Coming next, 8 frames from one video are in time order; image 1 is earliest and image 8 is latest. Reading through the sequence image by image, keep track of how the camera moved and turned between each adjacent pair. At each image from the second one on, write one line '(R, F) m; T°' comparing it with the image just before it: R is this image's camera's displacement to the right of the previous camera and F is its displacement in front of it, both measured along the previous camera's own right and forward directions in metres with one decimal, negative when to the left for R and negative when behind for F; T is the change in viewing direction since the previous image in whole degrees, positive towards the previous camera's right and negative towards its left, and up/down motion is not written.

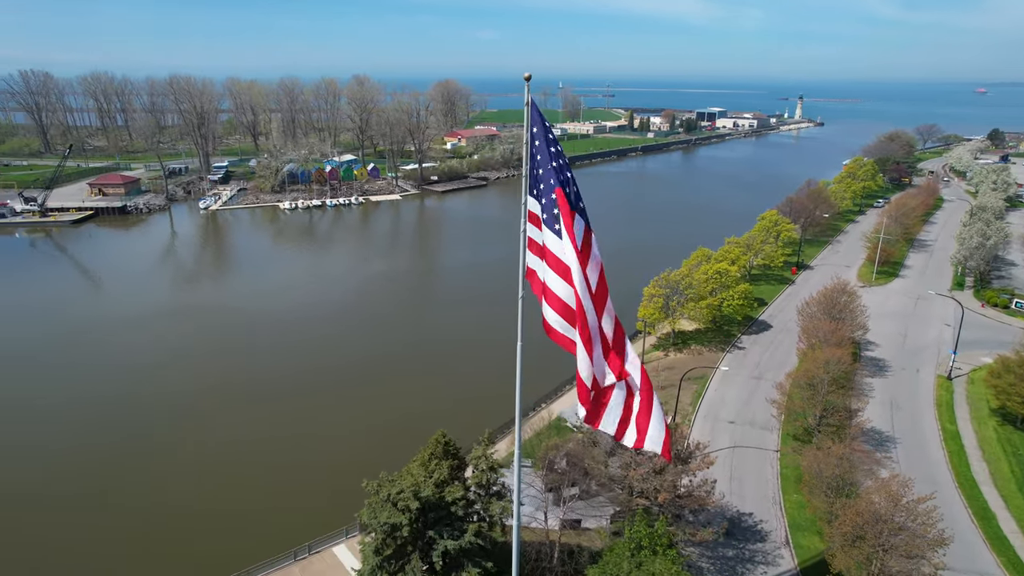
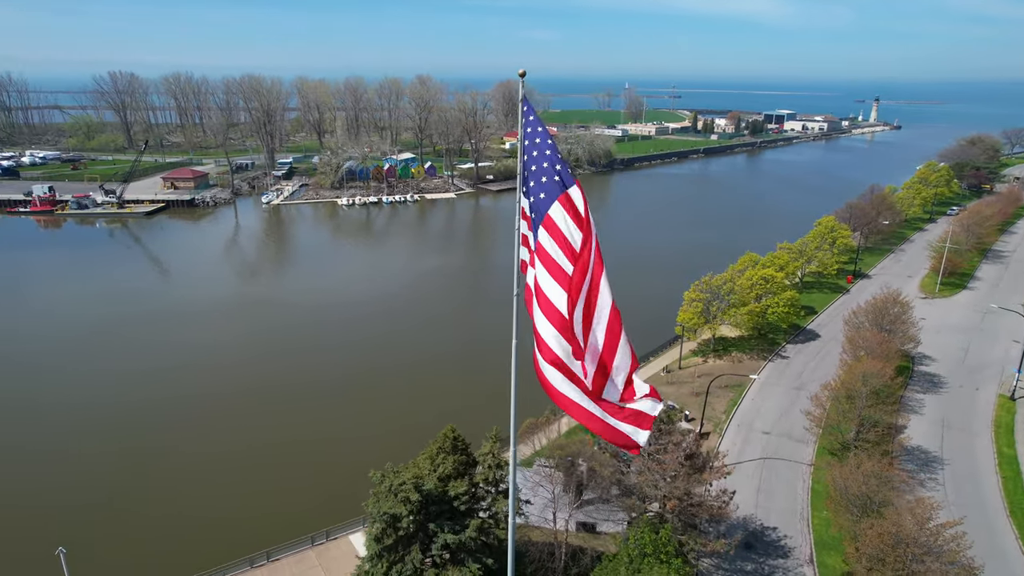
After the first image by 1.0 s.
(+0.8, 0.0) m; -5°
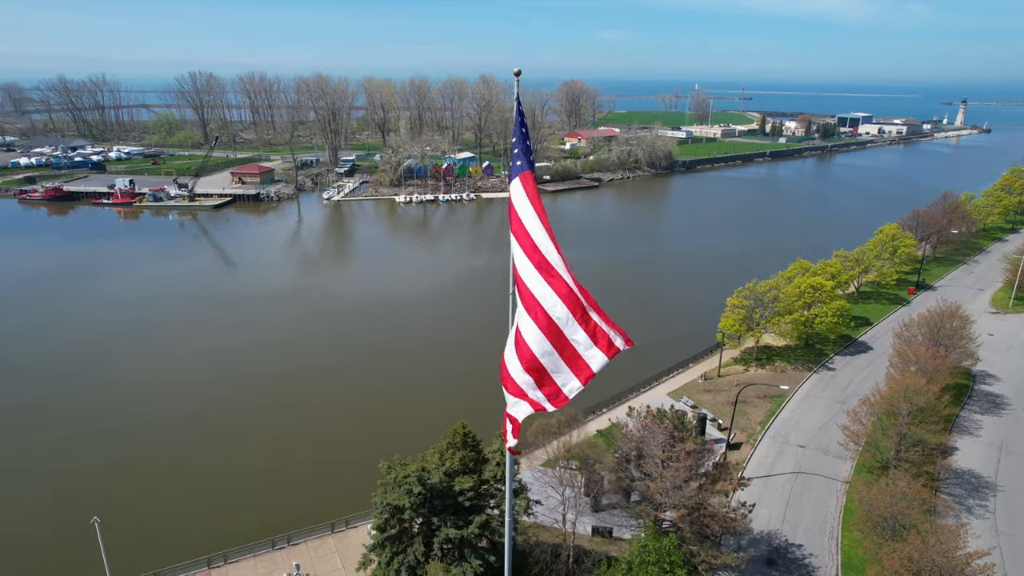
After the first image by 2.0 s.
(+0.8, 0.0) m; -5°
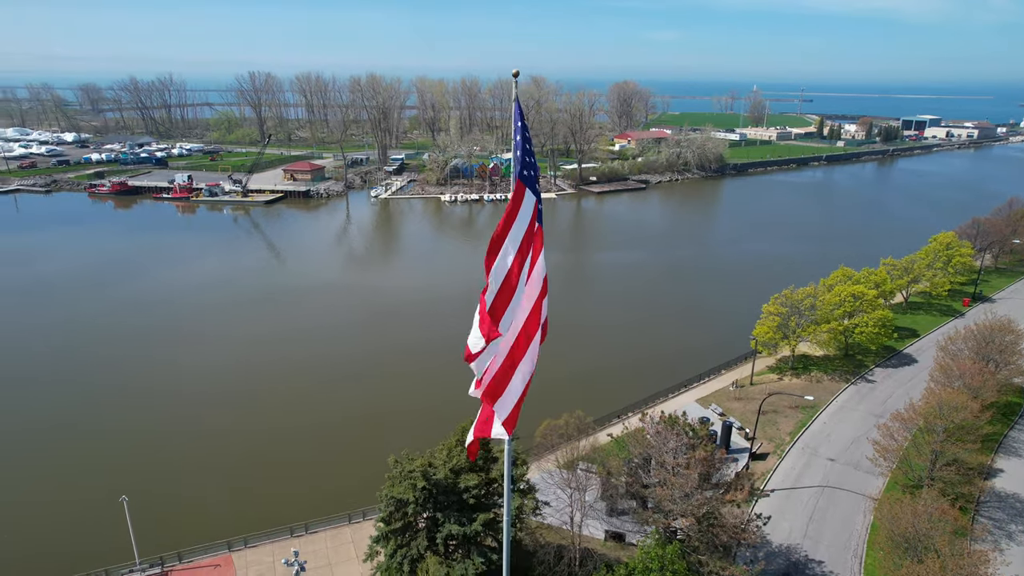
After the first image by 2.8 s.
(+0.7, 0.0) m; -4°
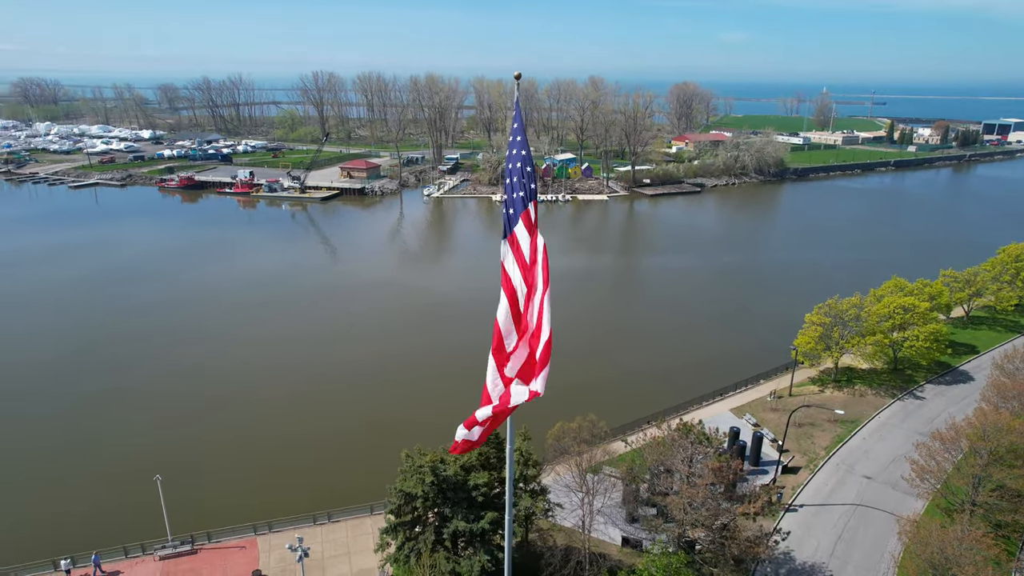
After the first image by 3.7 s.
(+0.7, 0.0) m; -5°
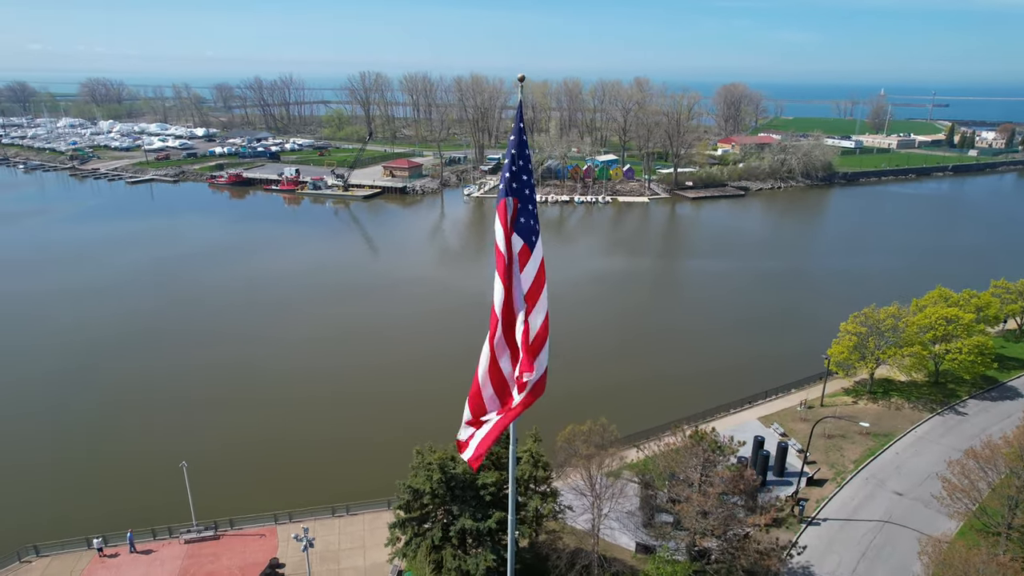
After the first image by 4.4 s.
(+0.5, 0.0) m; -4°
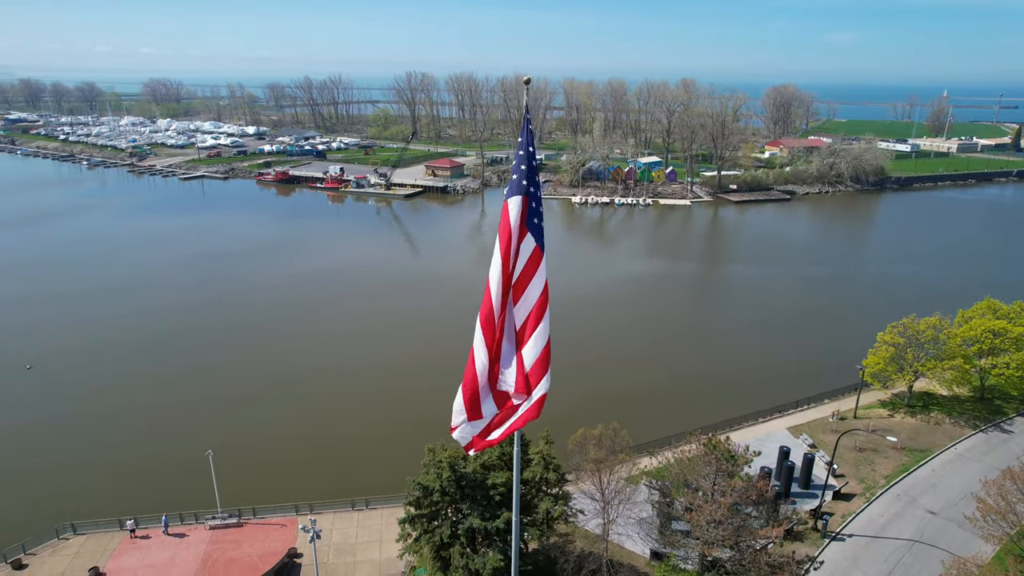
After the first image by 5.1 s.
(+0.5, 0.0) m; -4°
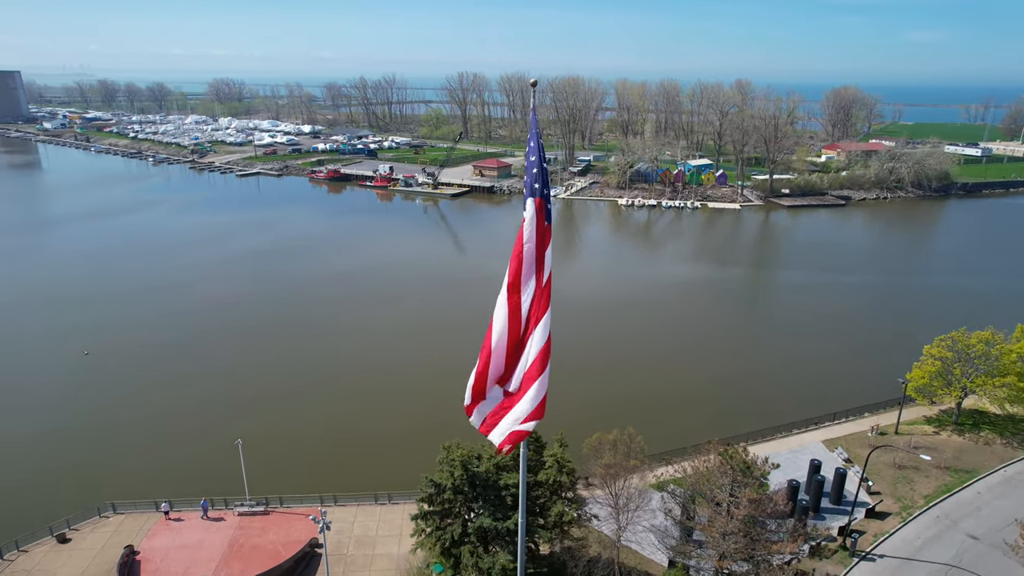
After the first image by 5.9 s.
(+0.6, +0.1) m; -4°
